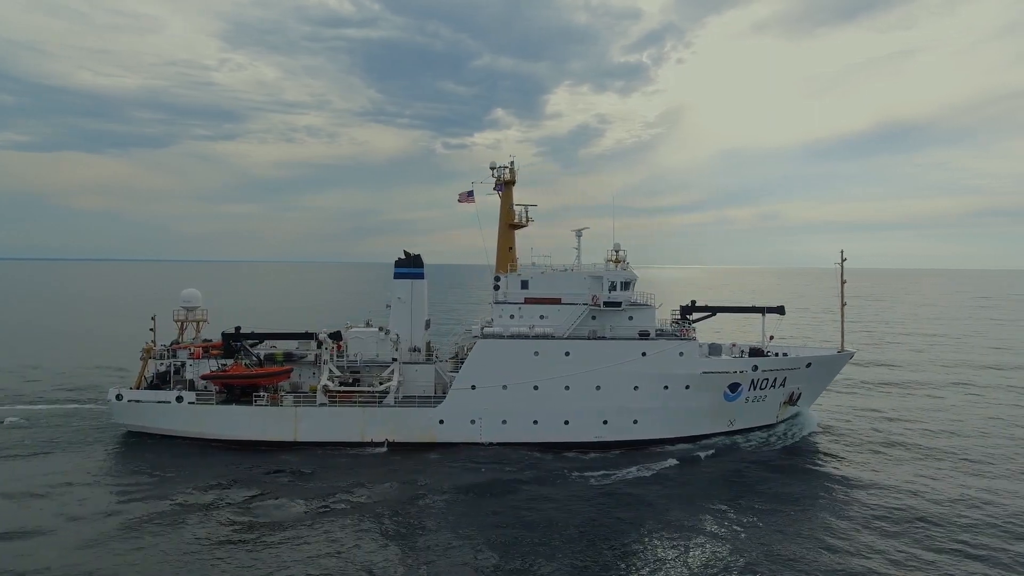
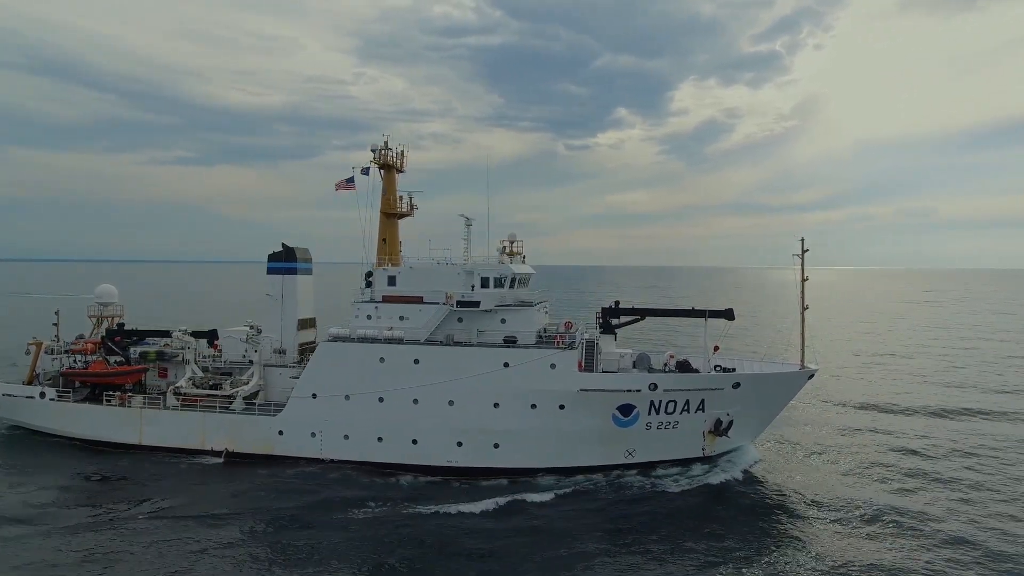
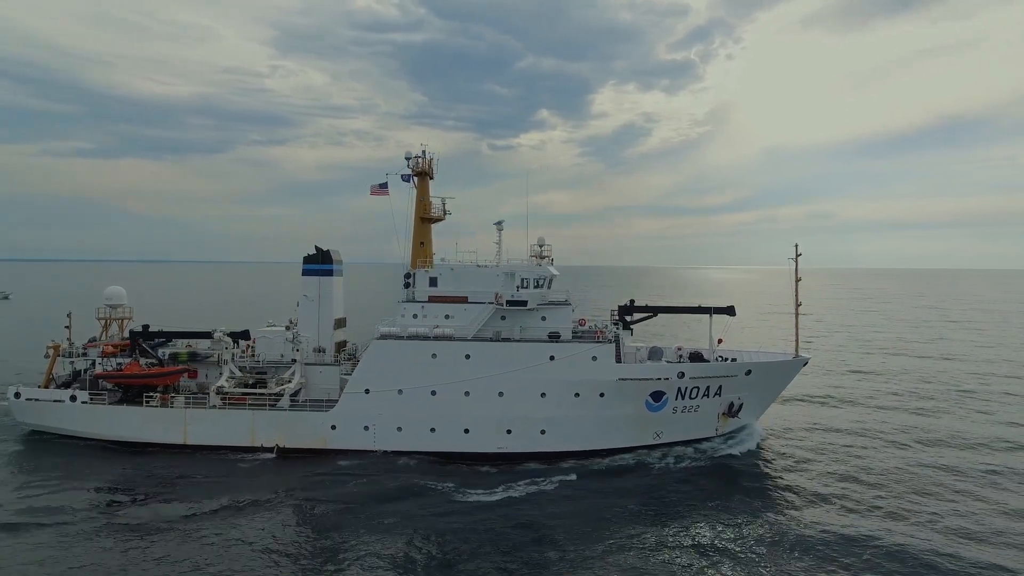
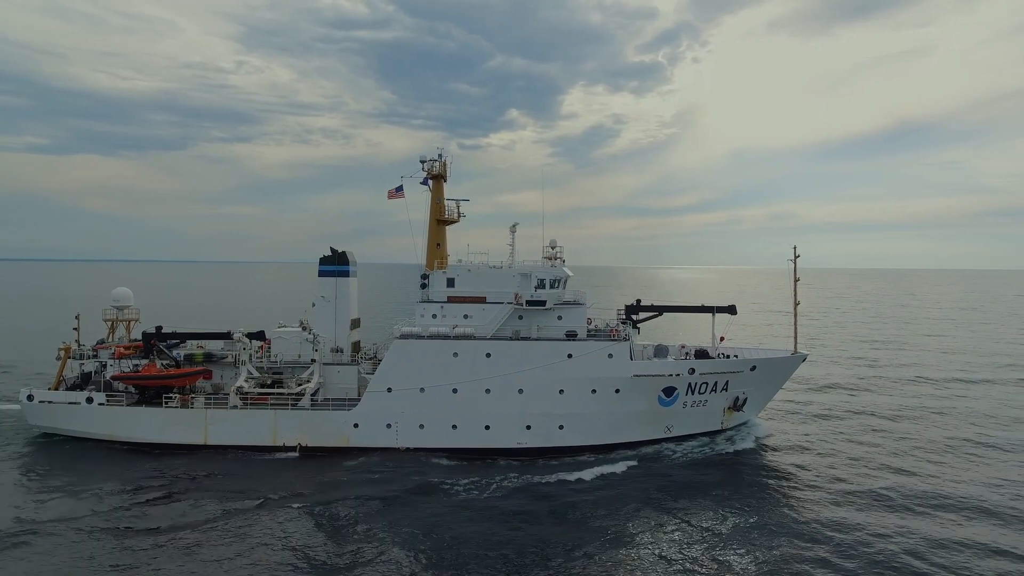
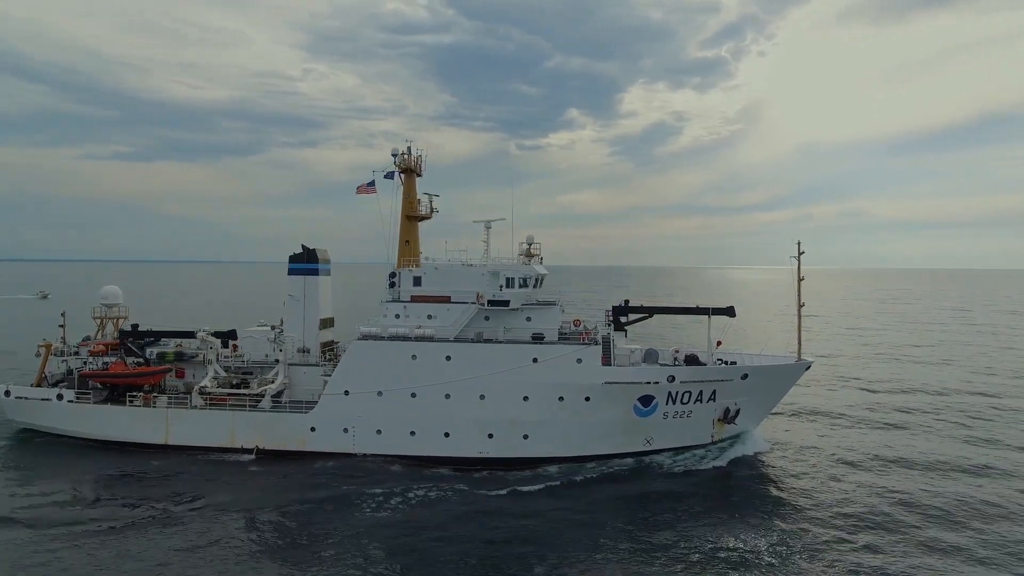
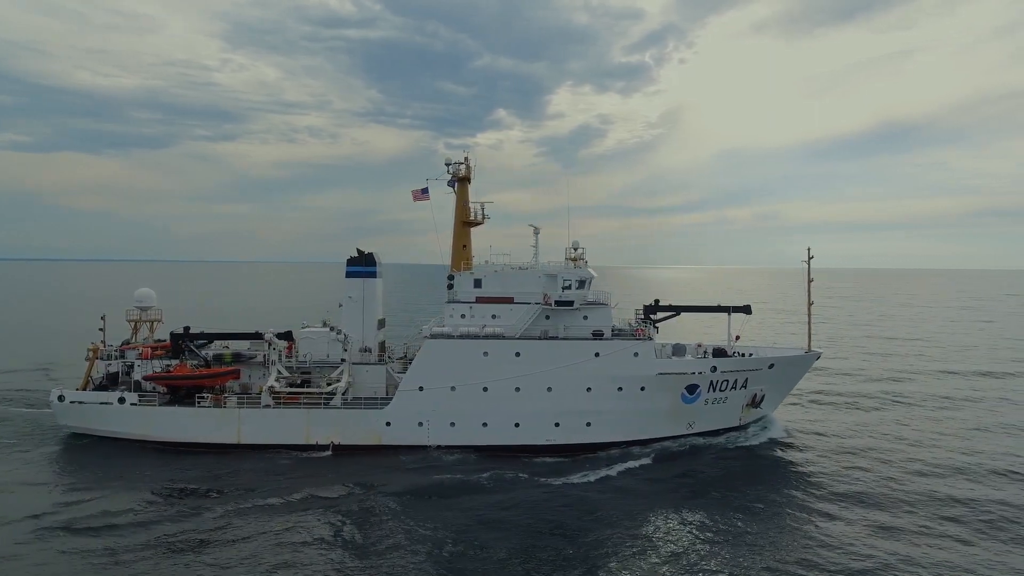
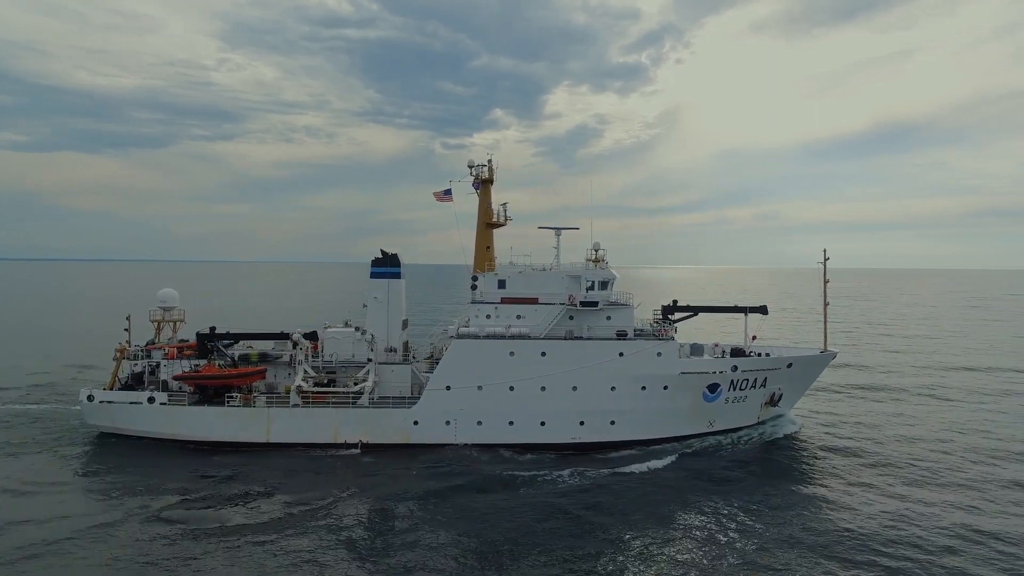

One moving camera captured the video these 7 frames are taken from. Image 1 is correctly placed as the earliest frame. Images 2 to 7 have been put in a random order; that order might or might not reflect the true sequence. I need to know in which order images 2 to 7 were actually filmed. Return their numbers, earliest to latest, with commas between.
7, 6, 4, 3, 5, 2
